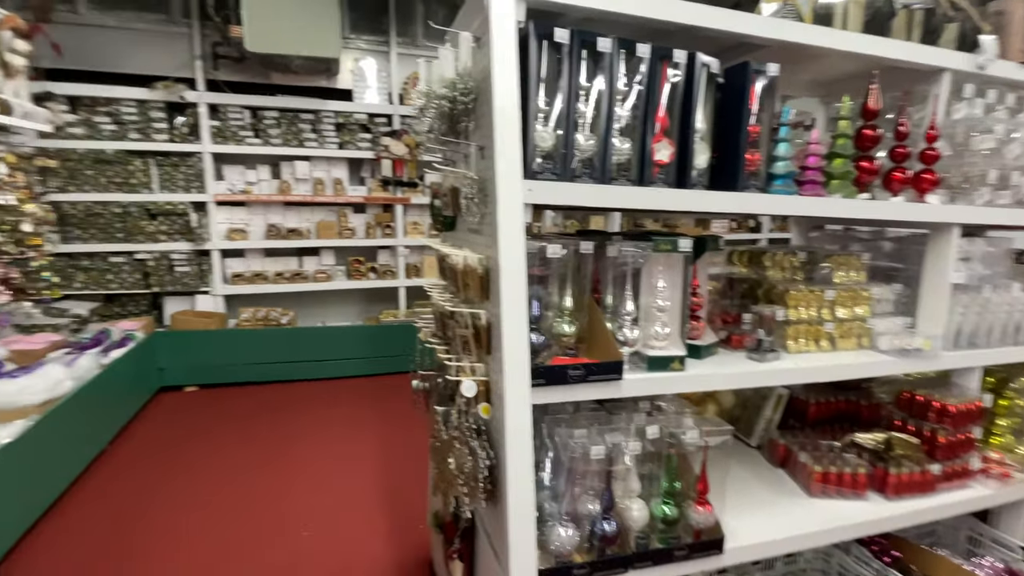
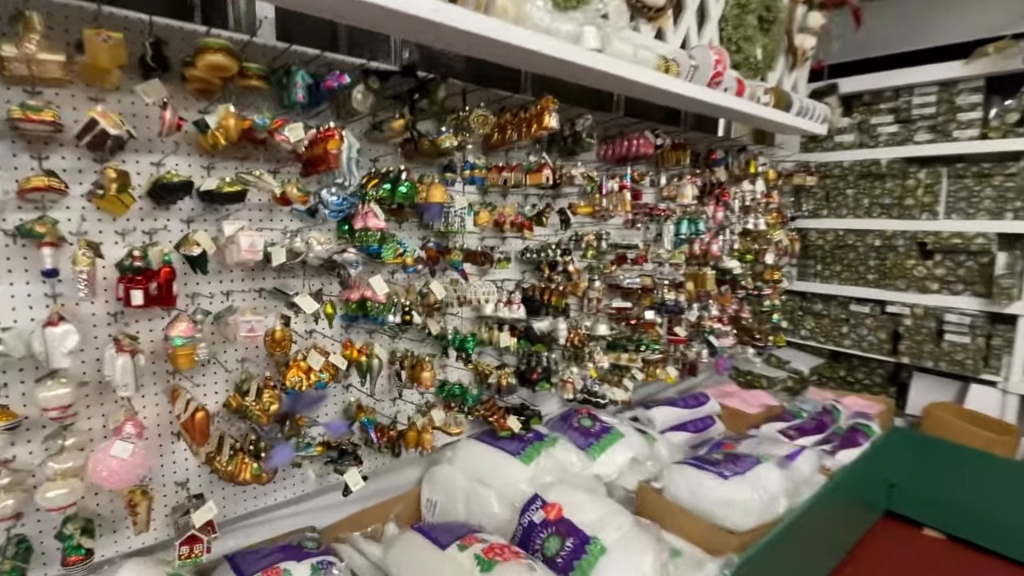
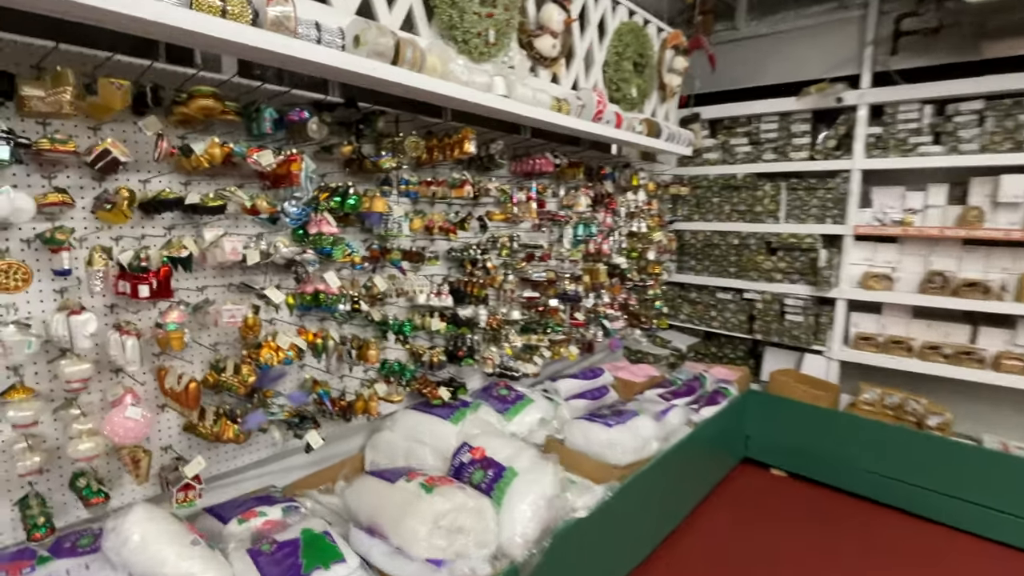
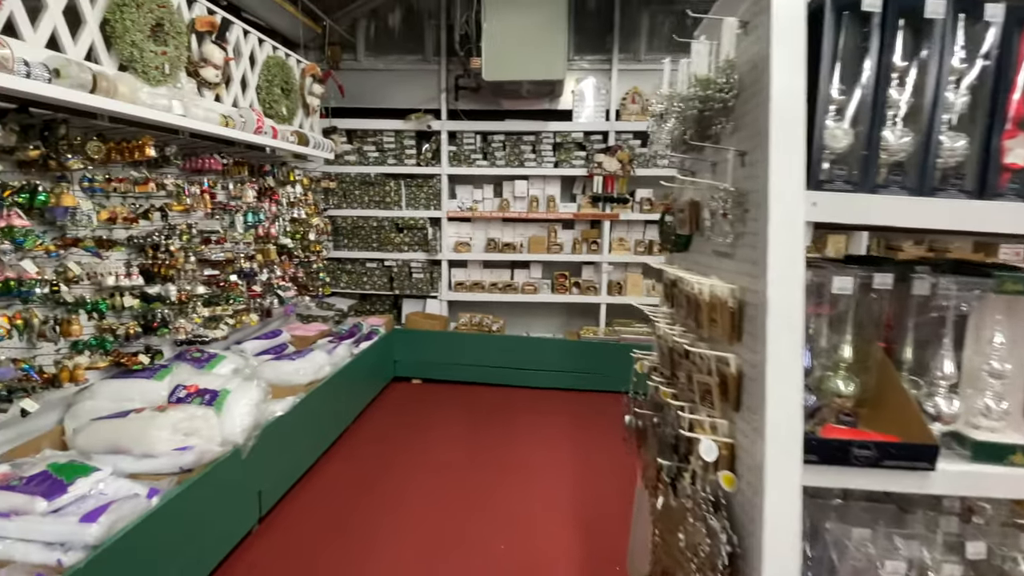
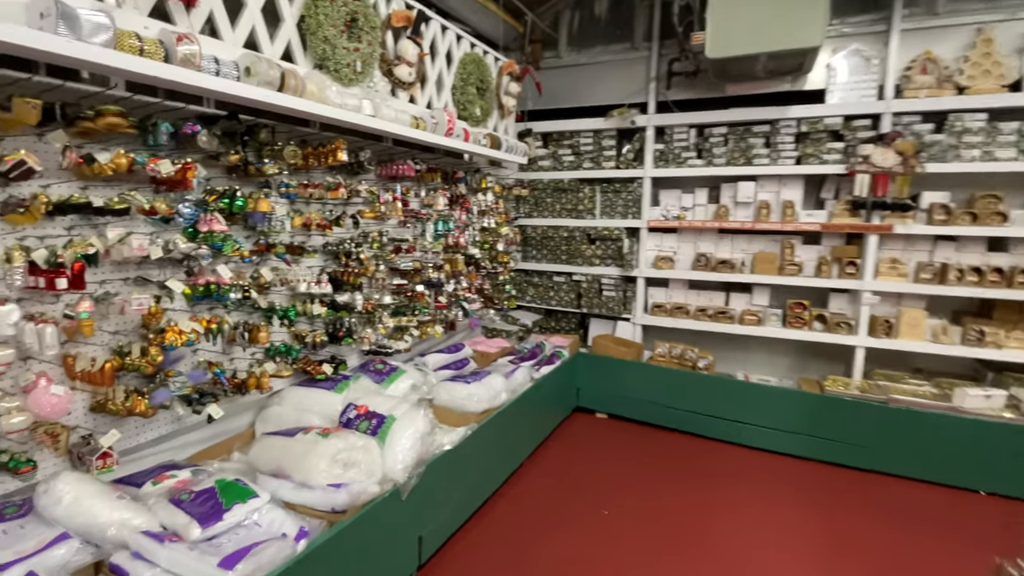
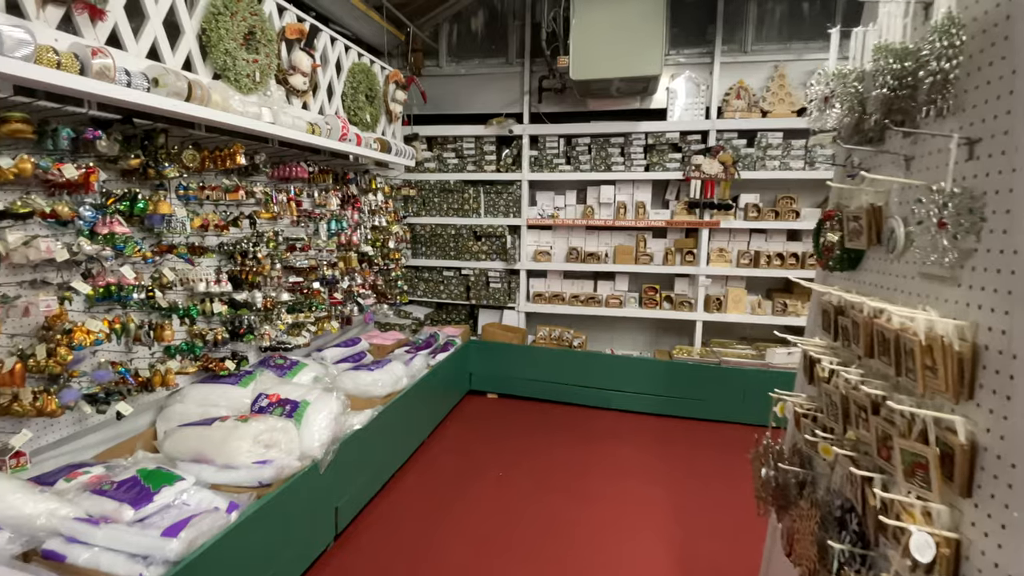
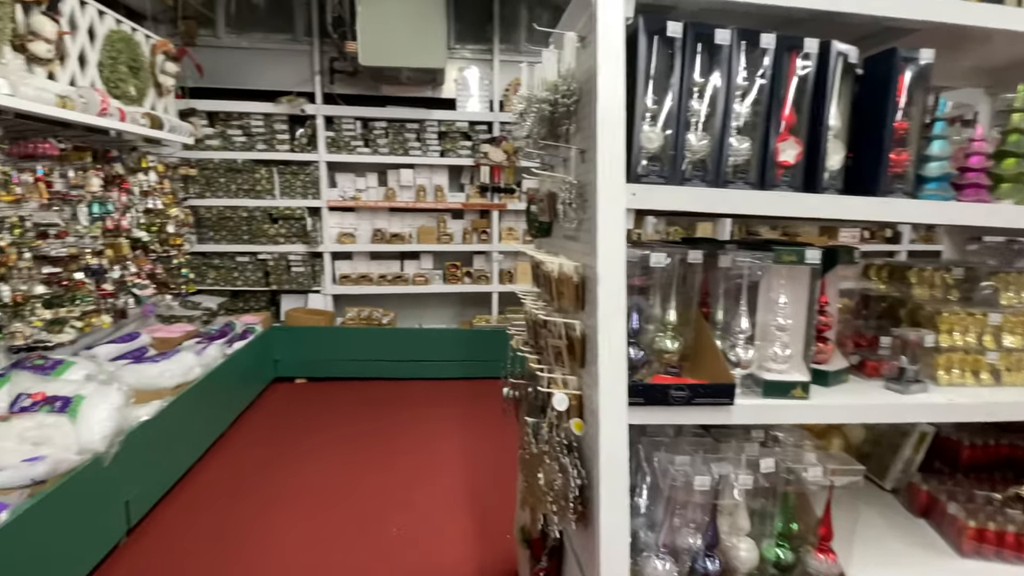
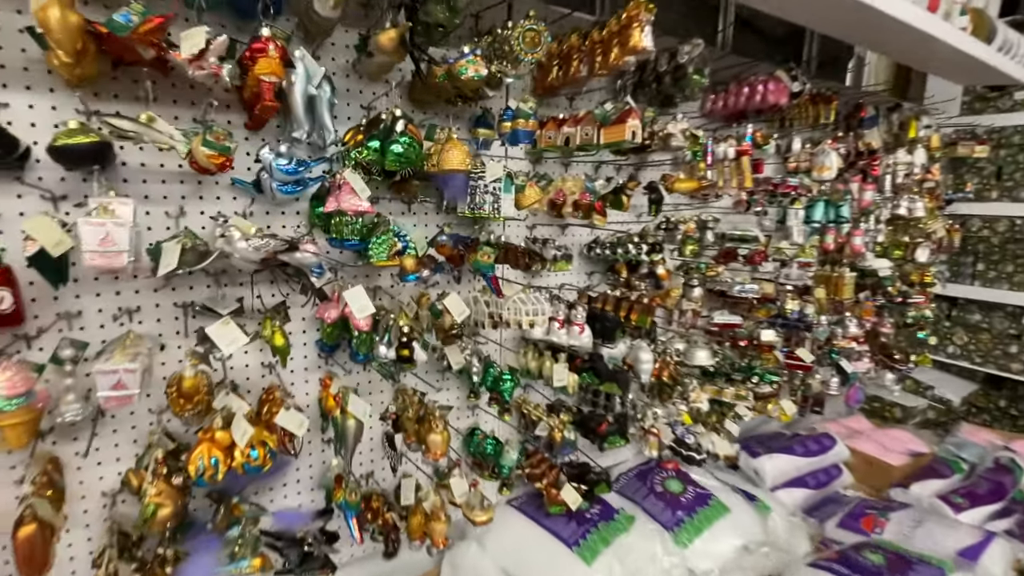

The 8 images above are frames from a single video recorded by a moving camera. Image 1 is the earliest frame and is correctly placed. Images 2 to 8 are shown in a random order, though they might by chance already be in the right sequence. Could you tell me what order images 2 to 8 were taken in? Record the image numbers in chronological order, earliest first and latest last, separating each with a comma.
7, 4, 6, 5, 3, 2, 8
